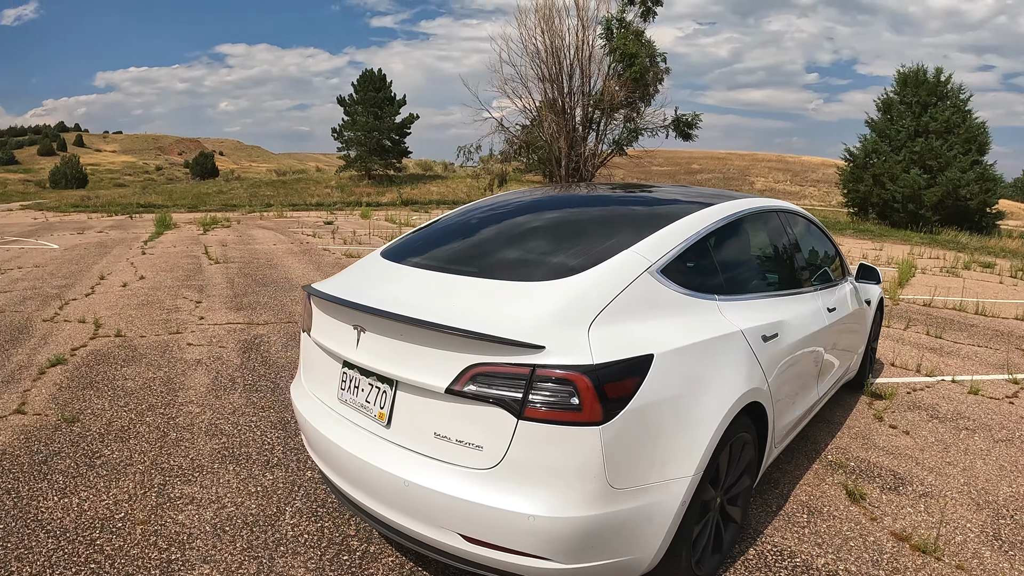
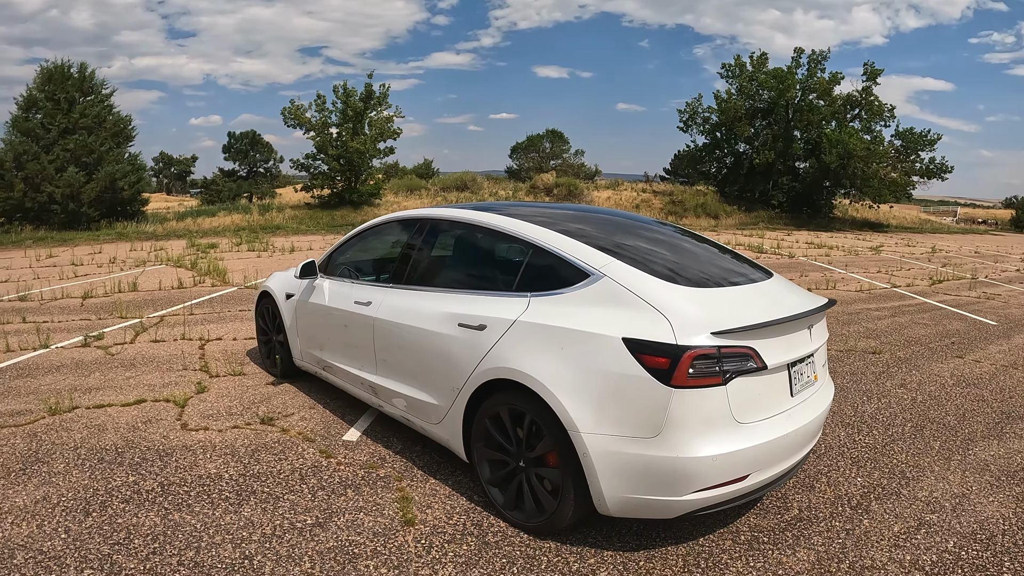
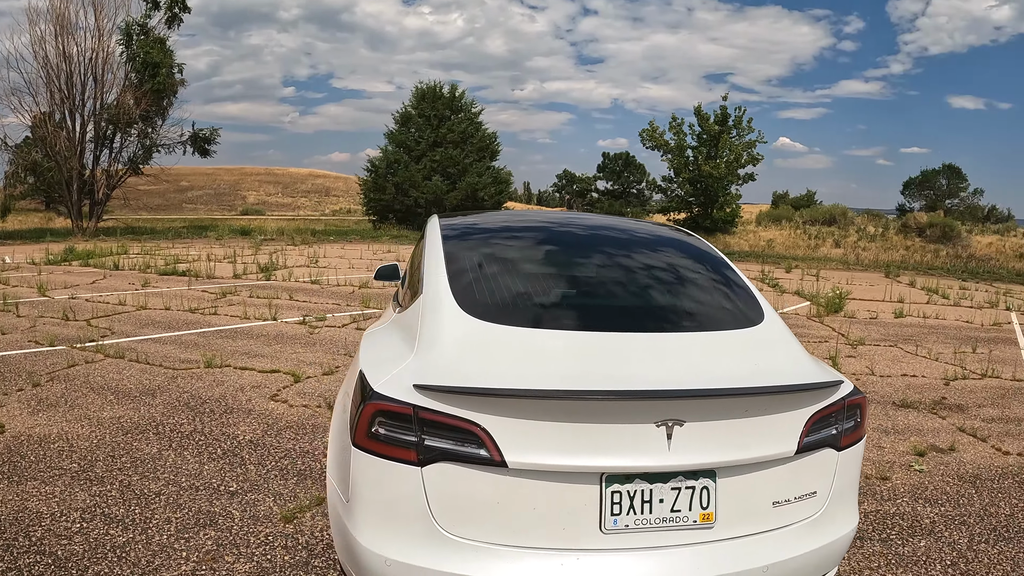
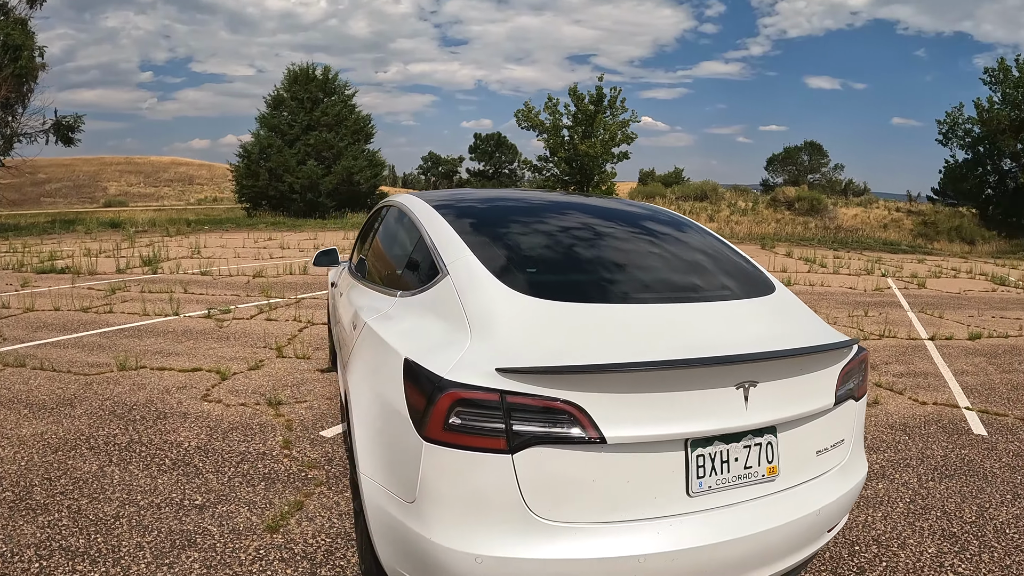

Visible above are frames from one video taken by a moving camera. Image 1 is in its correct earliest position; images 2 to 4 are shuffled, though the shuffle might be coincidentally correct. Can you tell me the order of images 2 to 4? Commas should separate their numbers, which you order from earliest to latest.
3, 4, 2
